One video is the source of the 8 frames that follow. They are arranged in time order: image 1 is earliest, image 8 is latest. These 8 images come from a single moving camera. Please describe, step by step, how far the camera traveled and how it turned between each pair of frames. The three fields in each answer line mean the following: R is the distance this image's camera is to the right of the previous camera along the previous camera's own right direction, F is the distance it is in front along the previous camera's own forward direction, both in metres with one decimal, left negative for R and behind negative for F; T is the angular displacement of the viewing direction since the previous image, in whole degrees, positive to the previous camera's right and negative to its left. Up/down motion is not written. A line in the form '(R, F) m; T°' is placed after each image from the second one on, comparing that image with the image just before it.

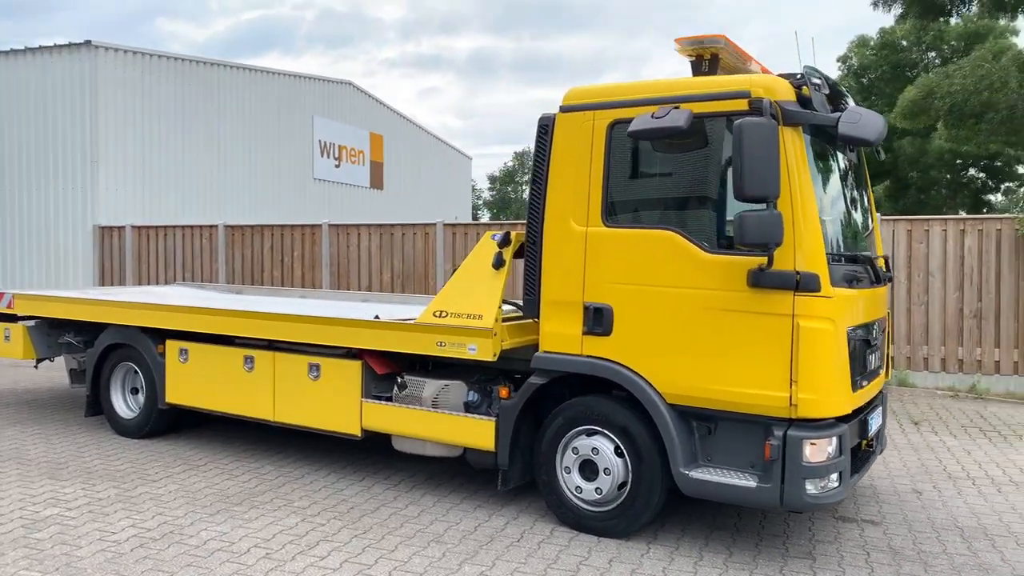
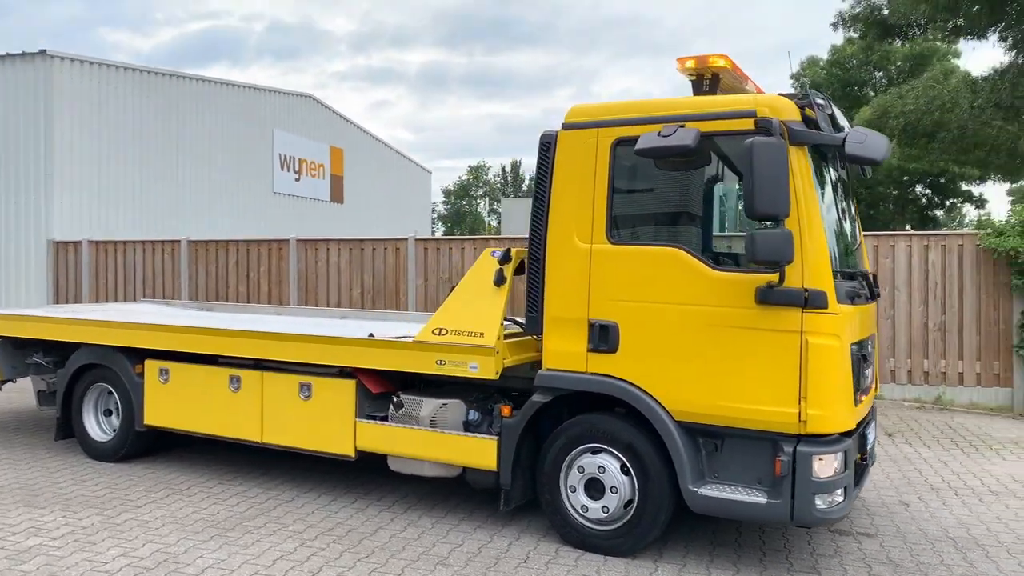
(-0.3, 0.0) m; +3°
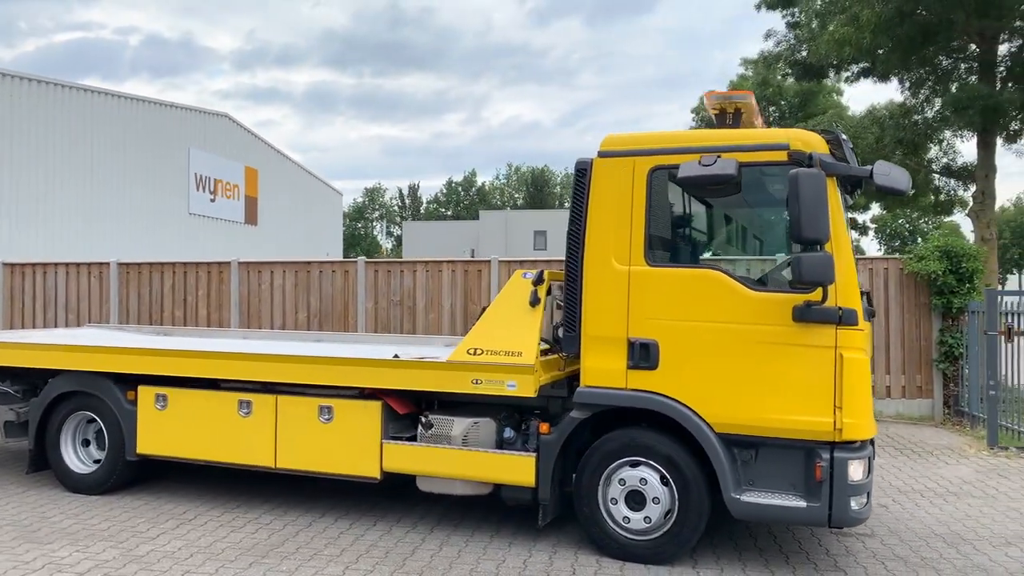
(-0.9, -0.1) m; +8°
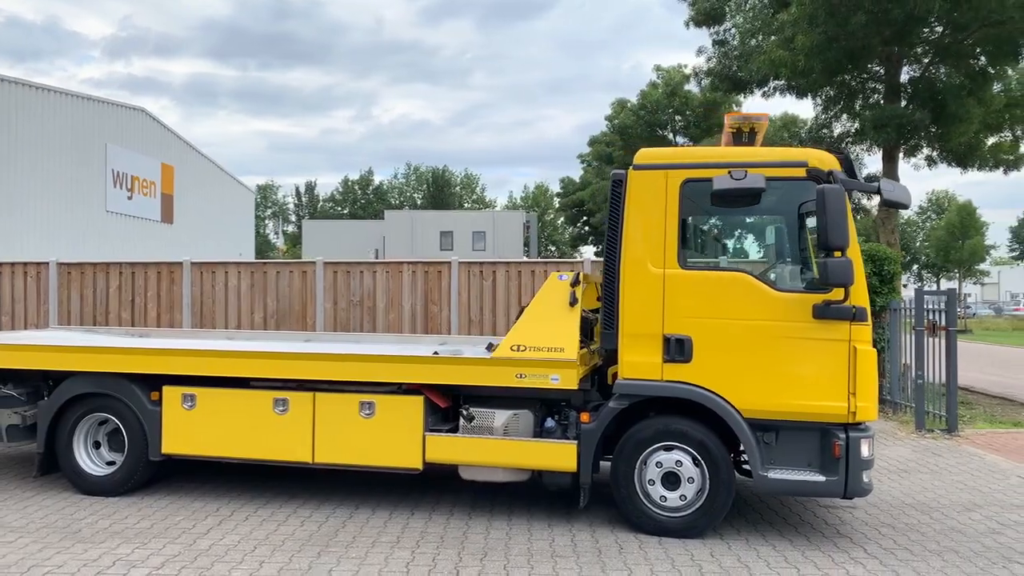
(-1.0, -0.3) m; +8°
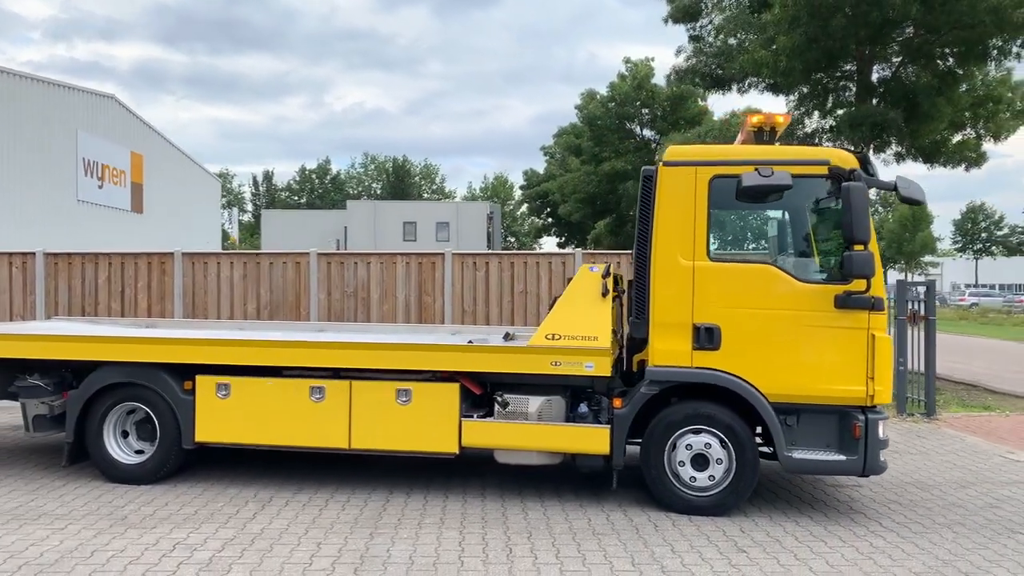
(-0.6, -0.2) m; +3°
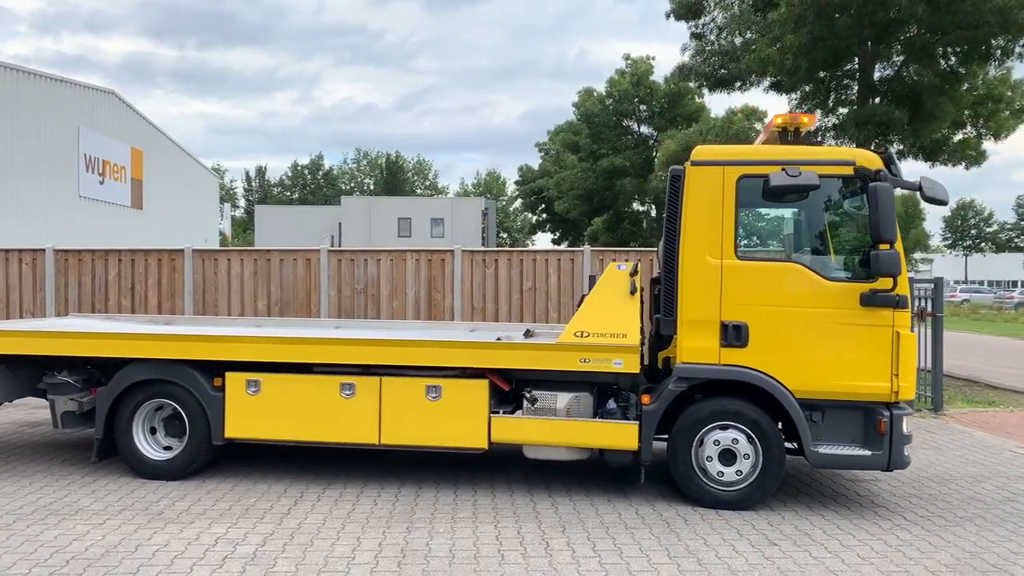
(-0.3, -0.1) m; +1°
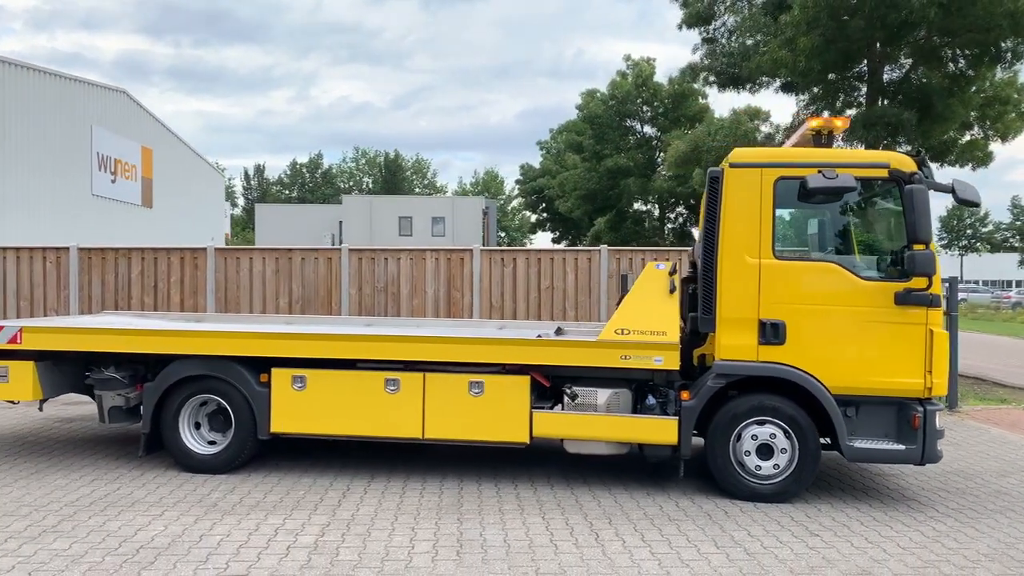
(-0.3, -0.2) m; 0°
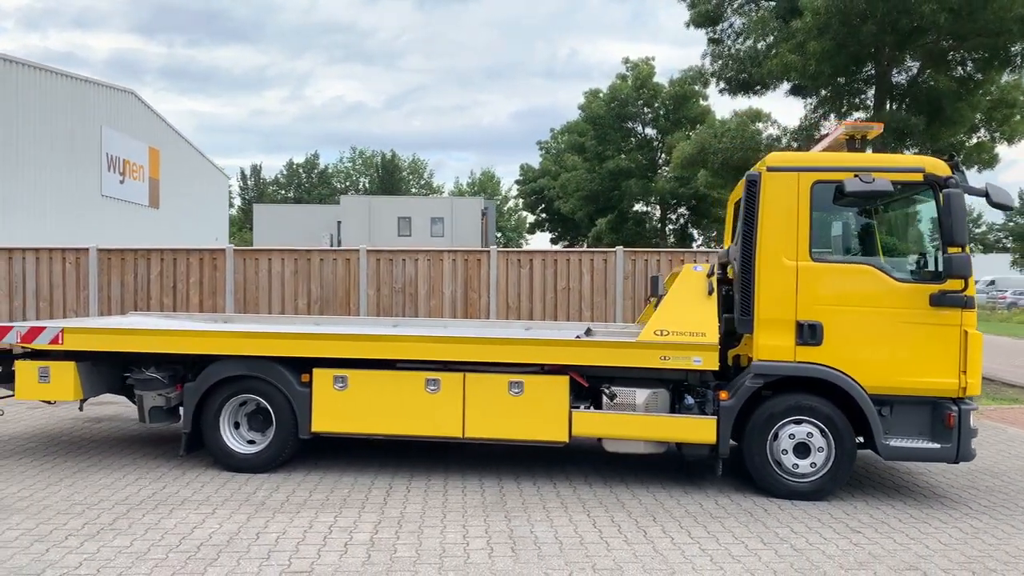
(-0.4, -0.1) m; 0°
